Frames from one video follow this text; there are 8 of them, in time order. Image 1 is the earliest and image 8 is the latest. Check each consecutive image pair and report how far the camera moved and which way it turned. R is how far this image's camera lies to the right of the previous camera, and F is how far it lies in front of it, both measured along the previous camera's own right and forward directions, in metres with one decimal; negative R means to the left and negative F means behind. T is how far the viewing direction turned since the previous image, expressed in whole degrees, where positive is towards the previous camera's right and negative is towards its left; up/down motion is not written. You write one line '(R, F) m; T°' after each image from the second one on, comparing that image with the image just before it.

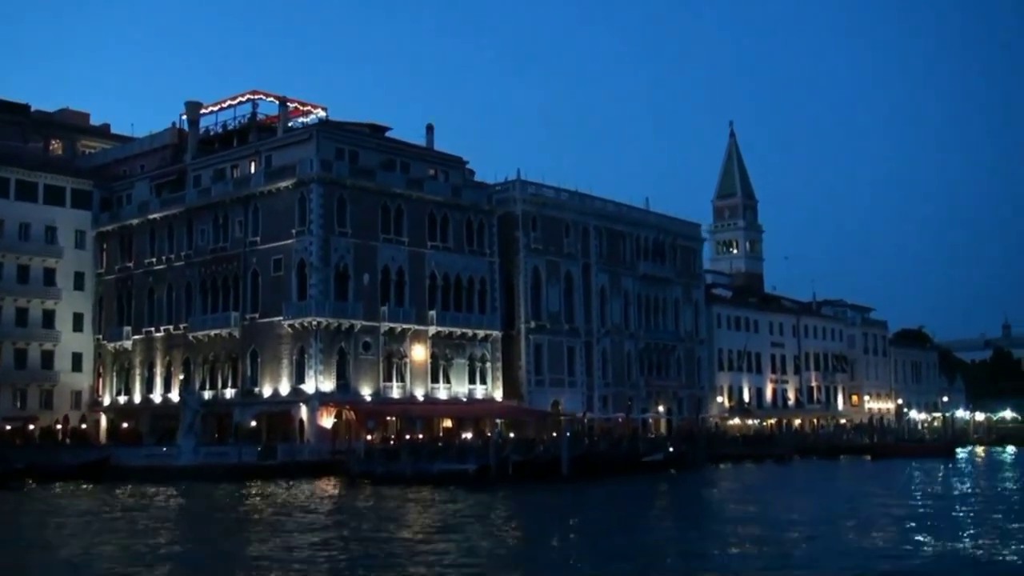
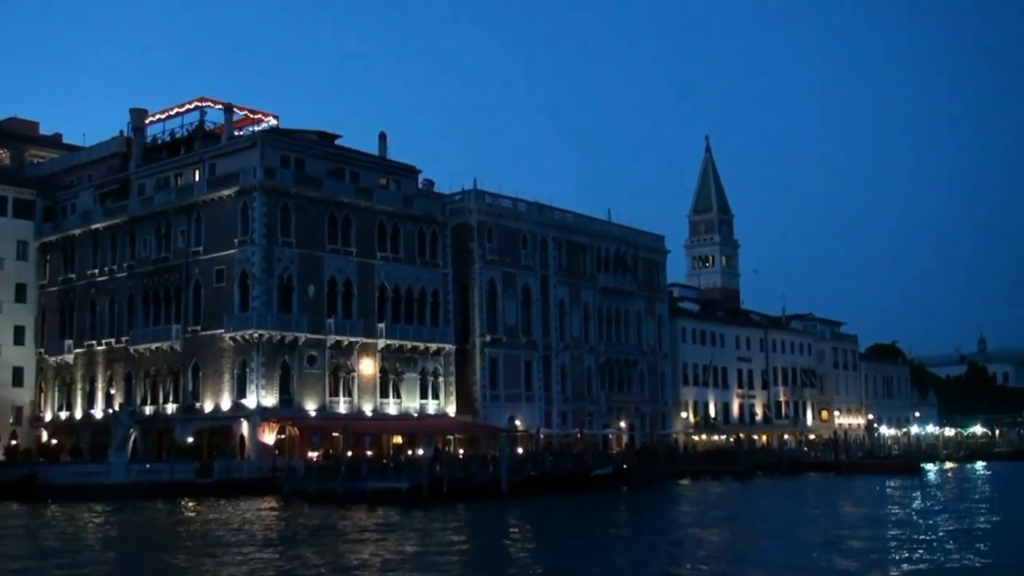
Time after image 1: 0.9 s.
(+1.5, +1.8) m; 0°
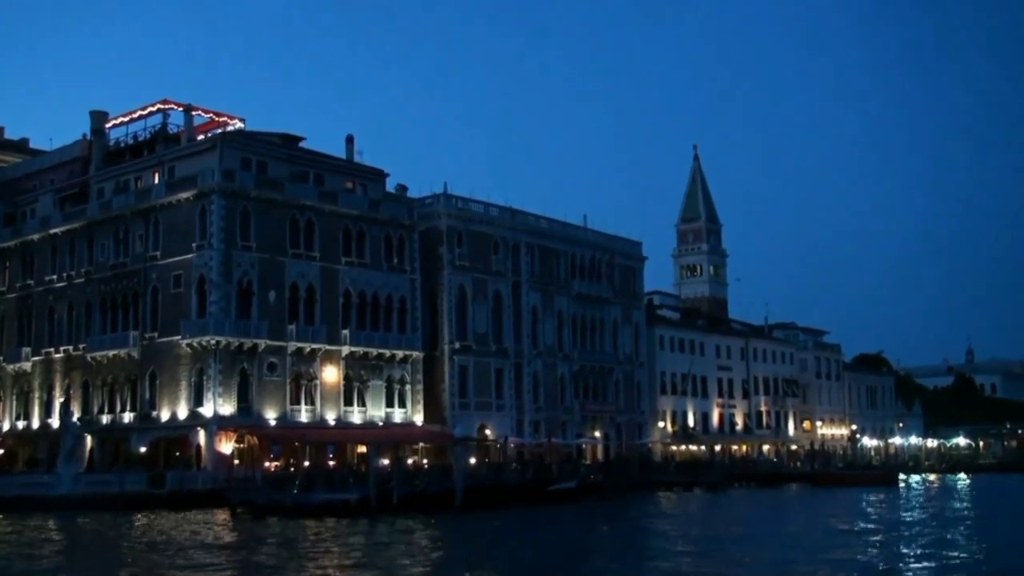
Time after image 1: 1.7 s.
(+1.2, +1.5) m; 0°
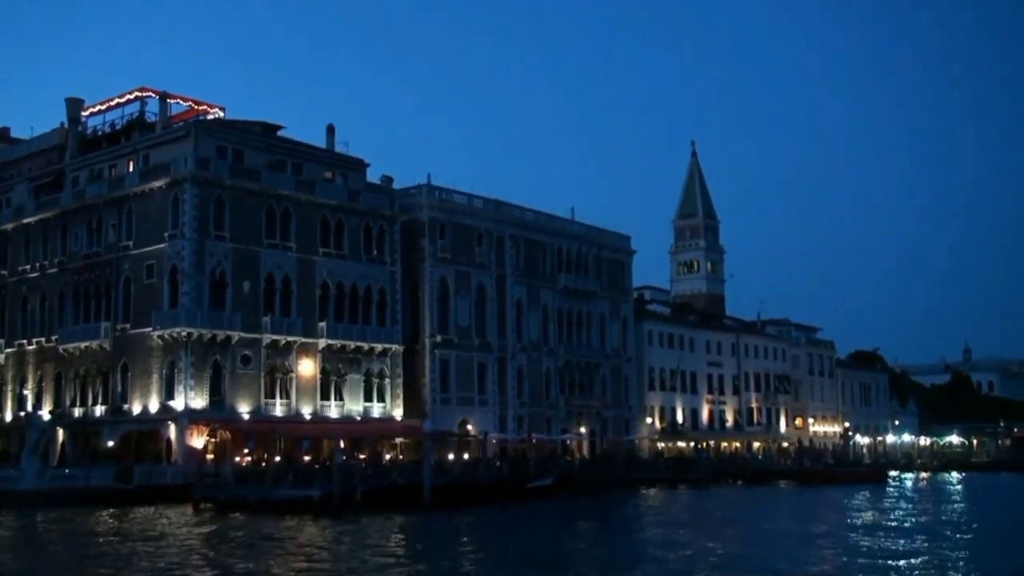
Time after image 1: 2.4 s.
(+1.0, +1.2) m; 0°
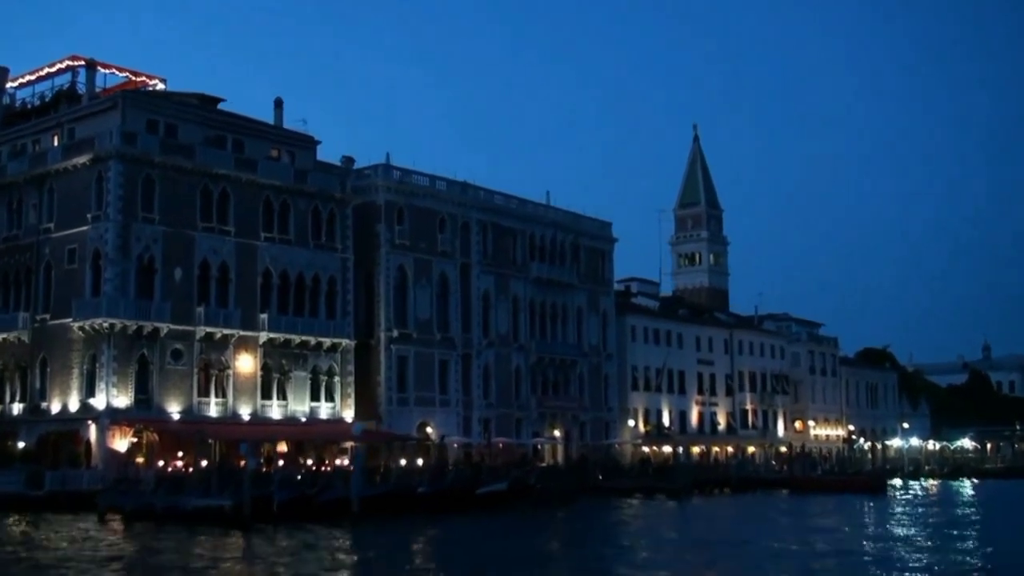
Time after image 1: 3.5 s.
(+2.0, +5.1) m; -1°
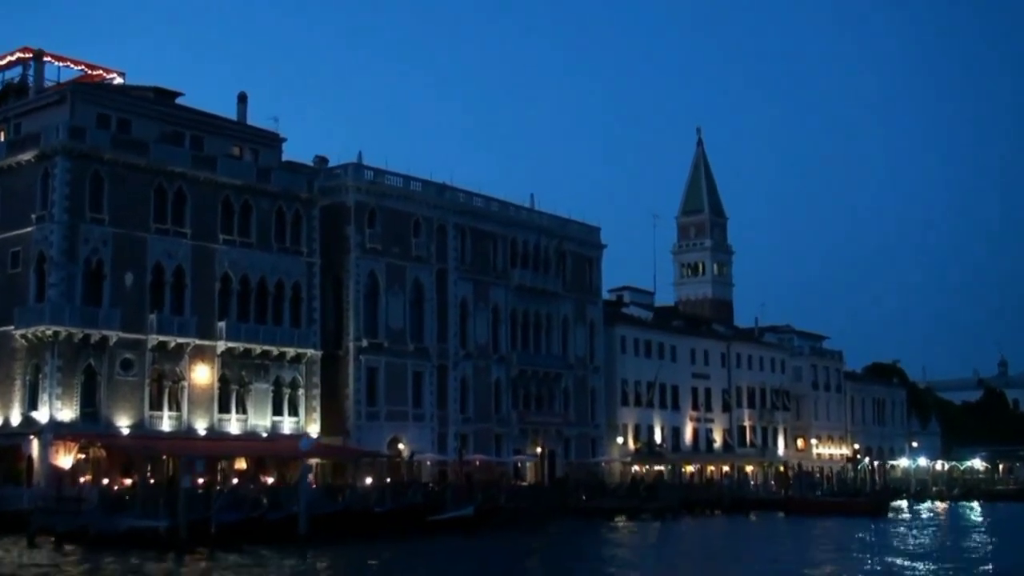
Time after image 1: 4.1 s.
(+1.2, +3.2) m; -1°
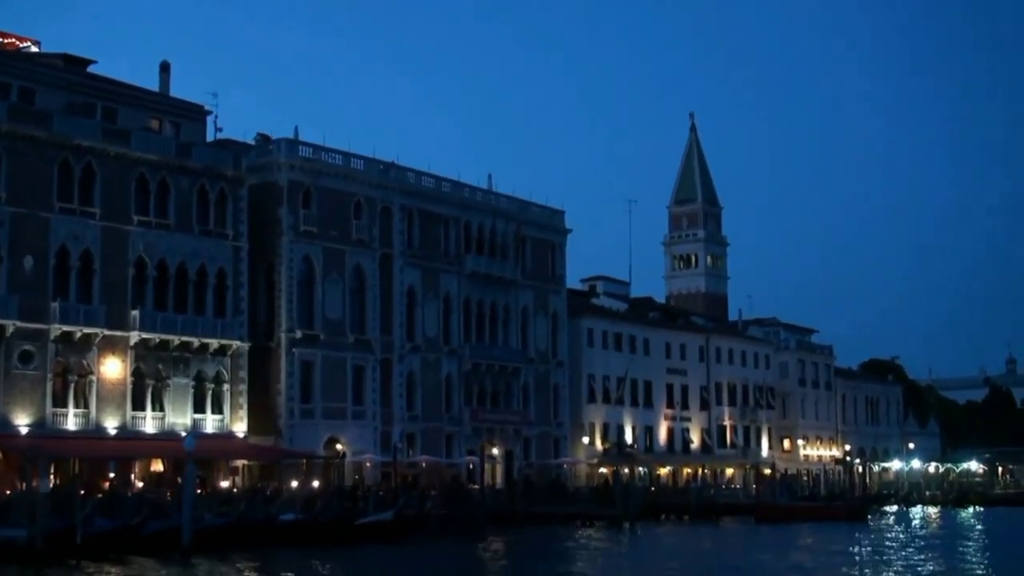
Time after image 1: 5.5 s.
(+2.0, +4.2) m; -1°
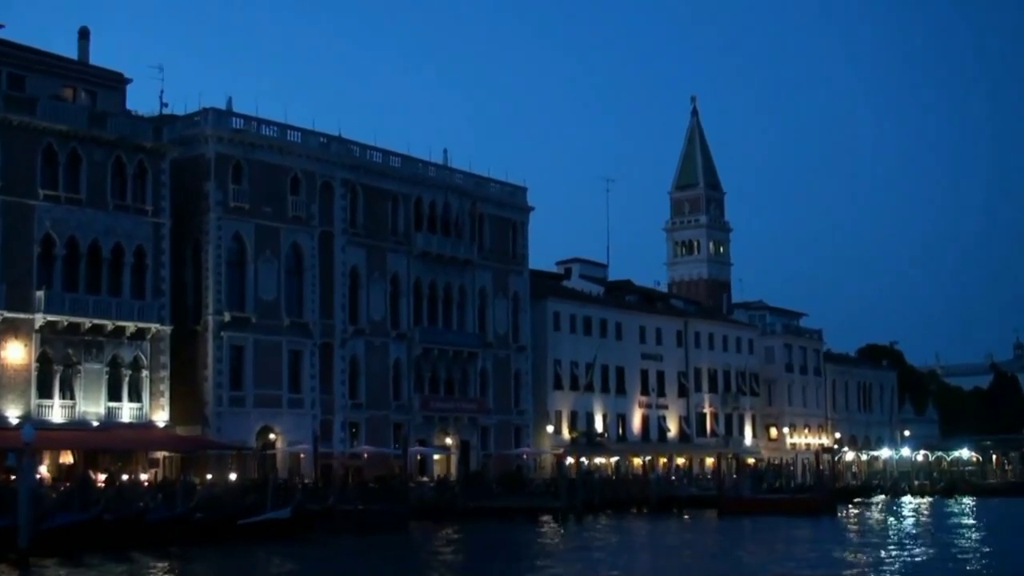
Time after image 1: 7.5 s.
(+2.6, +3.2) m; -1°
